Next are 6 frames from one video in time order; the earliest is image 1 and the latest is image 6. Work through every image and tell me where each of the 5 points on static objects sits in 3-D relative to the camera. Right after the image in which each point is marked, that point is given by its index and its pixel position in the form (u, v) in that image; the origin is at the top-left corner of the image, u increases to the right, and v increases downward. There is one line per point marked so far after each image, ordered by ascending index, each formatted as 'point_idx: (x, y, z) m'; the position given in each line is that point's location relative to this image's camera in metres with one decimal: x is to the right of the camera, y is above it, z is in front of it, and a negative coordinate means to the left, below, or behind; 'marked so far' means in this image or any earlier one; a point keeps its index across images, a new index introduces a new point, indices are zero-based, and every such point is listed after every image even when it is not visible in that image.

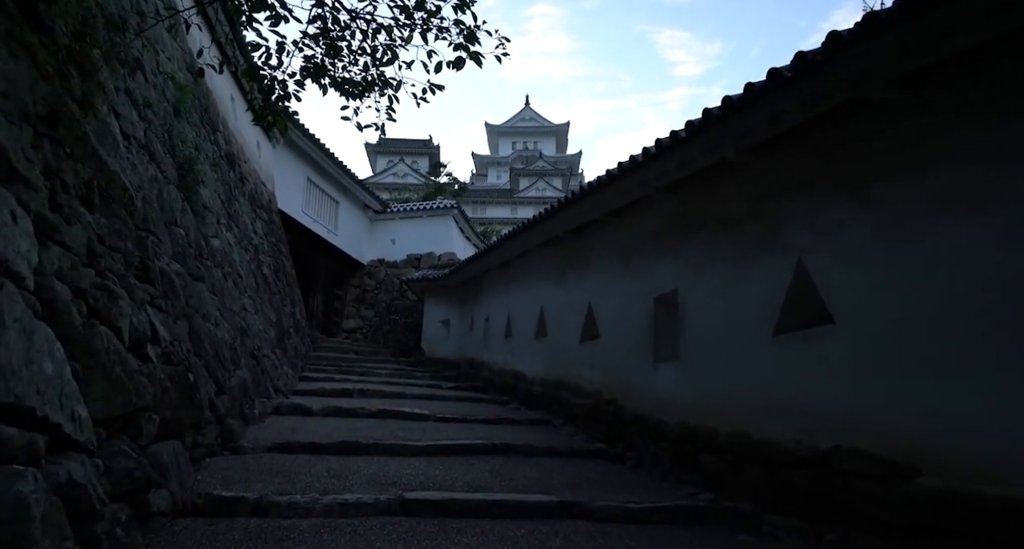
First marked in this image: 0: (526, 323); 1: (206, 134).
0: (+0.2, -0.6, +7.0) m
1: (-3.6, +1.6, +6.5) m
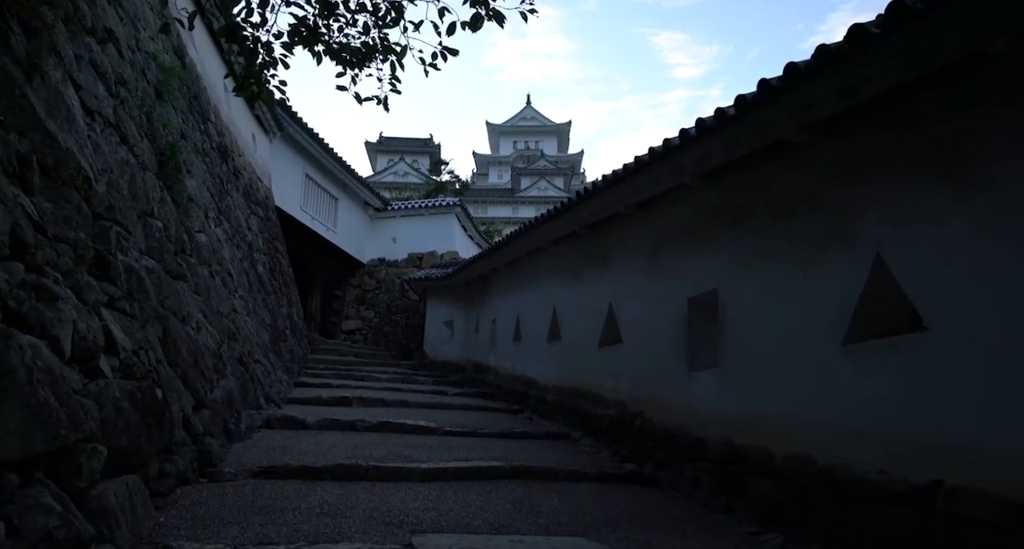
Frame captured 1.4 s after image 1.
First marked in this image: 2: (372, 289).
0: (+0.3, -0.6, +6.5) m
1: (-3.5, +1.6, +6.1) m
2: (-3.5, -0.4, +14.0) m
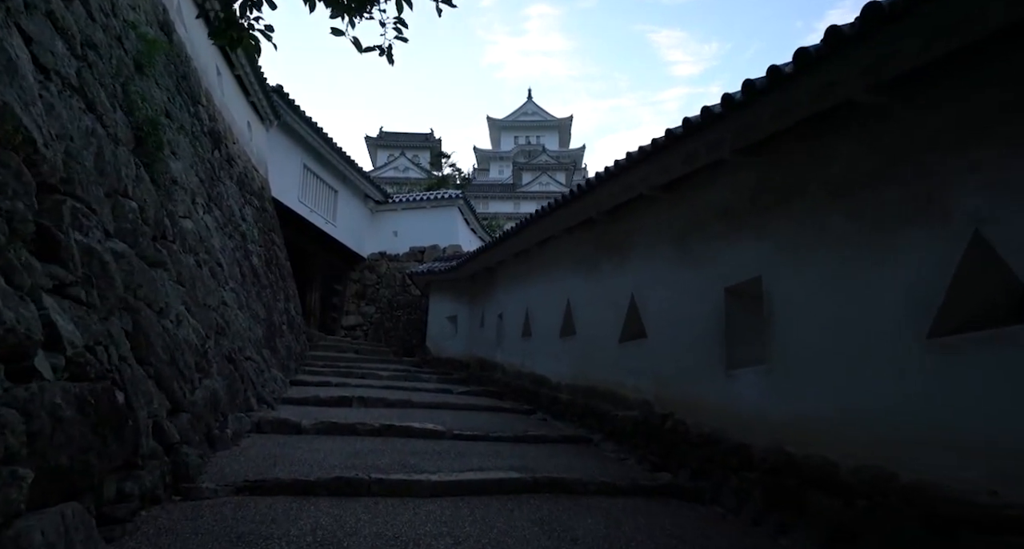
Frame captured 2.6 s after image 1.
0: (+0.4, -0.5, +6.1) m
1: (-3.4, +1.7, +5.7) m
2: (-3.4, -0.2, +13.6) m
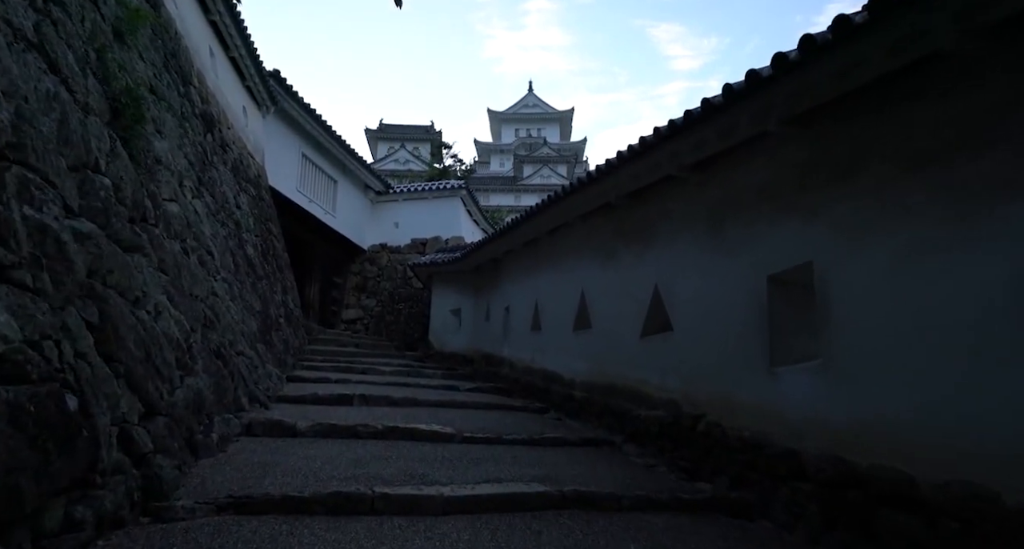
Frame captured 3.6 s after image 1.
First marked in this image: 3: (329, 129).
0: (+0.5, -0.4, +5.8) m
1: (-3.2, +1.8, +5.3) m
2: (-3.3, 0.0, +13.3) m
3: (-3.6, +2.9, +11.0) m
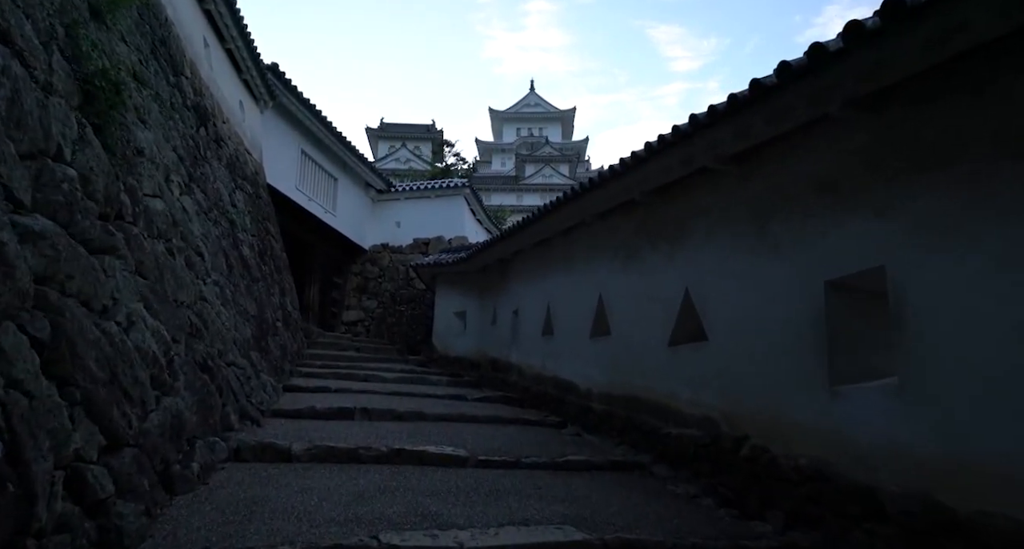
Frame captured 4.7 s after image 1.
0: (+0.6, -0.4, +5.4) m
1: (-3.1, +1.8, +4.9) m
2: (-3.2, -0.1, +12.9) m
3: (-3.5, +2.9, +10.6) m
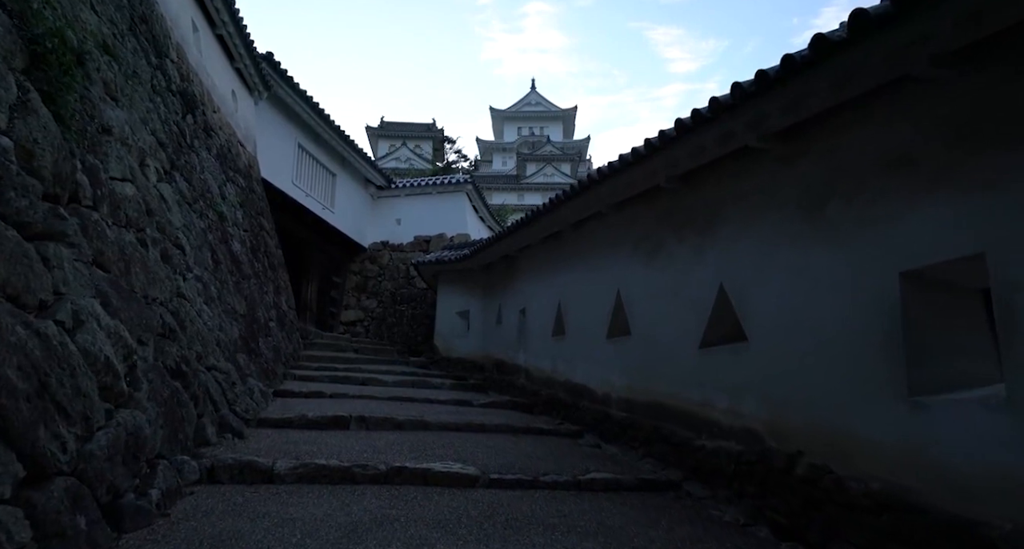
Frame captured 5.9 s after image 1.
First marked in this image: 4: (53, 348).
0: (+0.7, -0.4, +5.0) m
1: (-3.0, +1.8, +4.5) m
2: (-3.1, 0.0, +12.5) m
3: (-3.4, +2.9, +10.2) m
4: (-1.5, -0.2, +1.8) m
